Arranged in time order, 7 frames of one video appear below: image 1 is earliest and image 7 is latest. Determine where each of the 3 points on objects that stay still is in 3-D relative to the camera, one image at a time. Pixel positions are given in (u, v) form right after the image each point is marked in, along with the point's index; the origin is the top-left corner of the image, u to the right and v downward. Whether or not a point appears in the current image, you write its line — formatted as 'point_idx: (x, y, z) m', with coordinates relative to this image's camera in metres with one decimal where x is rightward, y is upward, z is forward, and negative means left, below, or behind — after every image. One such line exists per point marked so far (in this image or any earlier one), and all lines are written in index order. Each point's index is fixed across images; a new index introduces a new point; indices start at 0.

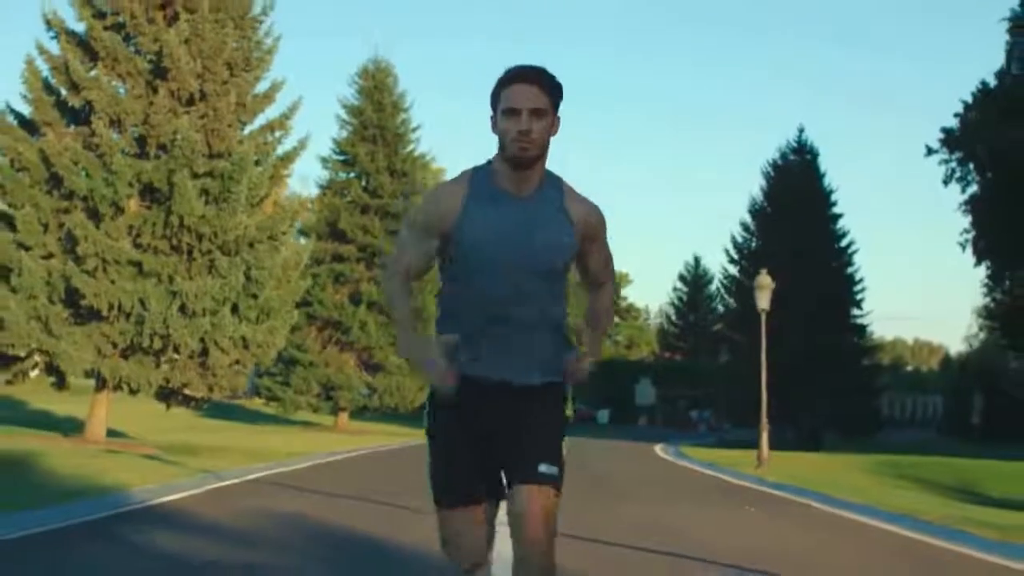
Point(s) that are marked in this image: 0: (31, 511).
0: (-4.9, -2.3, +14.8) m
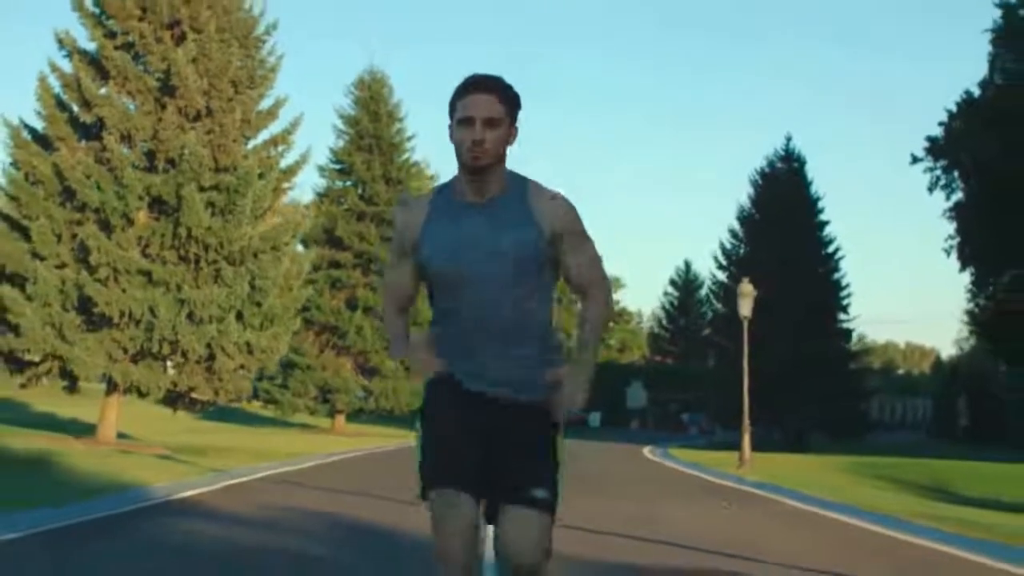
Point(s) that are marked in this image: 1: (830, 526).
0: (-5.0, -2.4, +16.0) m
1: (+4.2, -3.1, +19.5) m
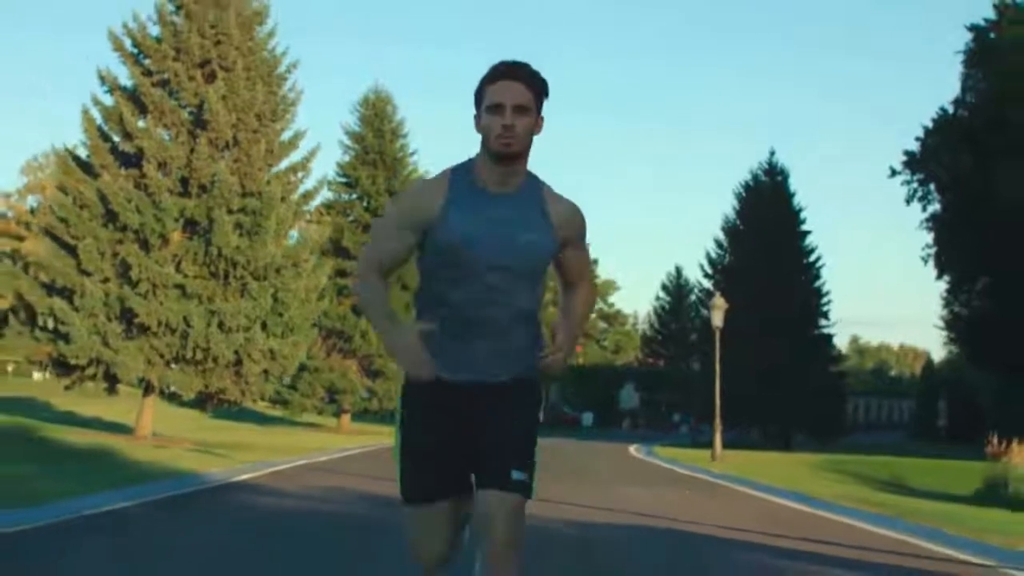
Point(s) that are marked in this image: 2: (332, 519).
0: (-5.0, -2.6, +19.2) m
1: (+4.1, -3.4, +22.7) m
2: (-2.0, -2.5, +16.1) m
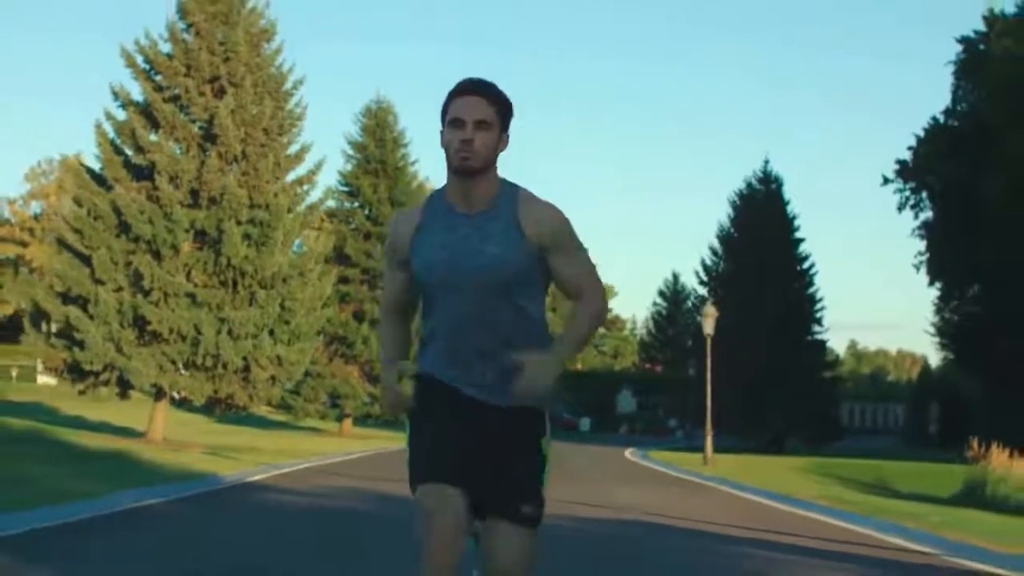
0: (-5.1, -2.8, +20.3) m
1: (+4.1, -3.6, +23.8) m
2: (-2.0, -2.7, +17.2) m
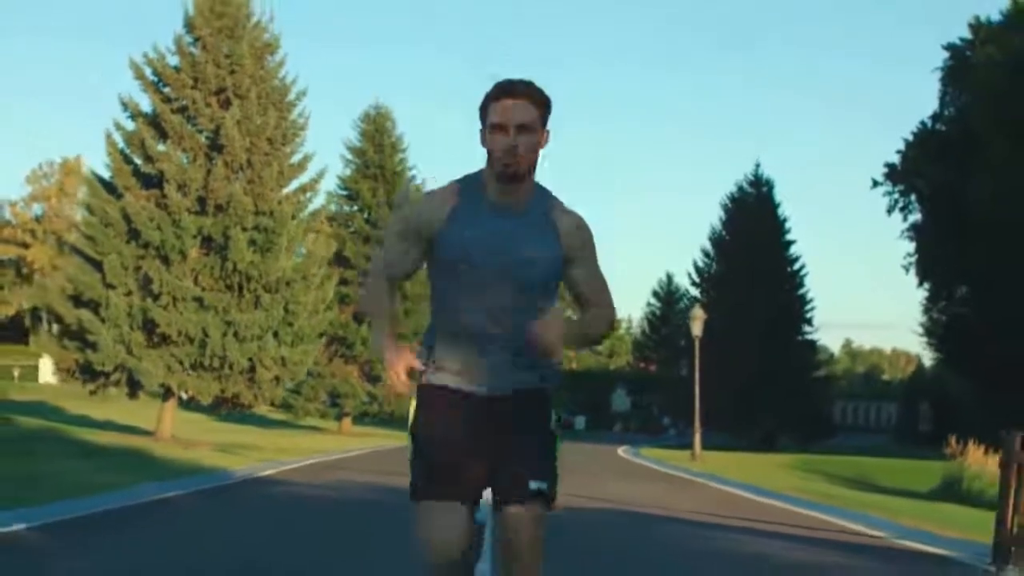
0: (-5.1, -2.9, +21.6) m
1: (+4.0, -3.7, +25.1) m
2: (-2.1, -2.8, +18.5) m
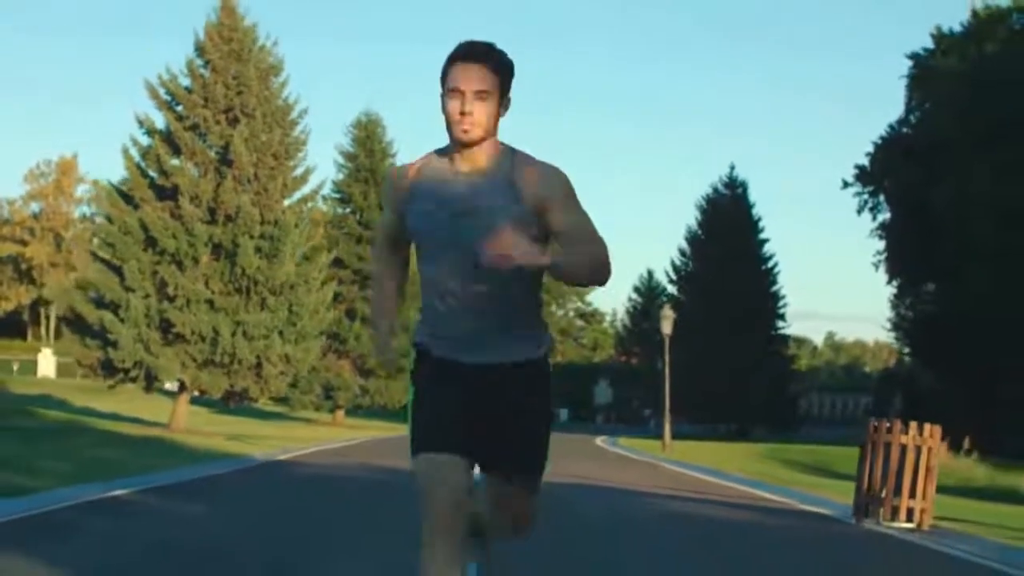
0: (-5.4, -3.0, +24.6) m
1: (+3.7, -3.8, +28.2) m
2: (-2.3, -2.9, +21.5) m
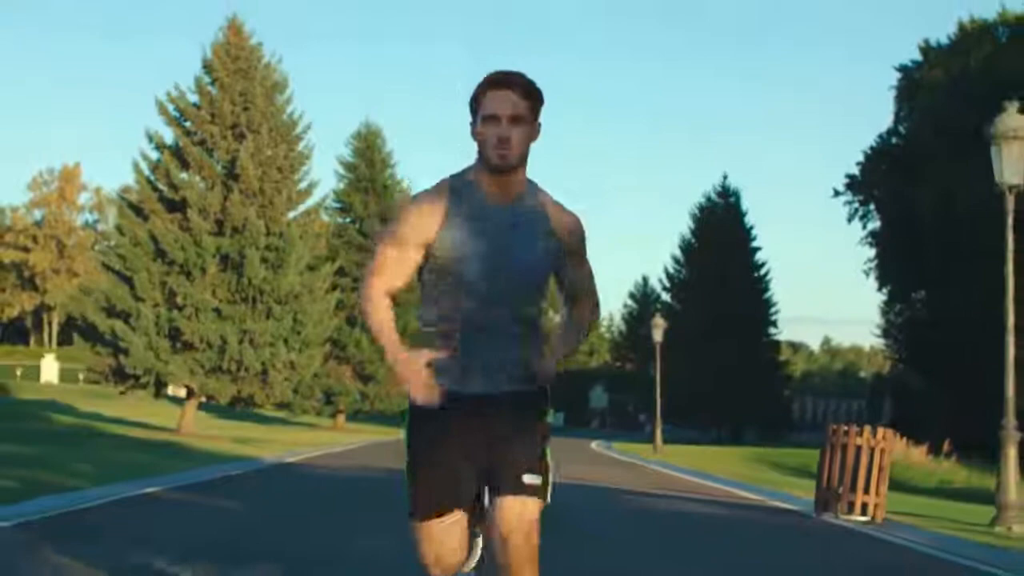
0: (-5.5, -3.2, +25.9) m
1: (+3.7, -4.0, +29.6) m
2: (-2.4, -3.1, +22.9) m
